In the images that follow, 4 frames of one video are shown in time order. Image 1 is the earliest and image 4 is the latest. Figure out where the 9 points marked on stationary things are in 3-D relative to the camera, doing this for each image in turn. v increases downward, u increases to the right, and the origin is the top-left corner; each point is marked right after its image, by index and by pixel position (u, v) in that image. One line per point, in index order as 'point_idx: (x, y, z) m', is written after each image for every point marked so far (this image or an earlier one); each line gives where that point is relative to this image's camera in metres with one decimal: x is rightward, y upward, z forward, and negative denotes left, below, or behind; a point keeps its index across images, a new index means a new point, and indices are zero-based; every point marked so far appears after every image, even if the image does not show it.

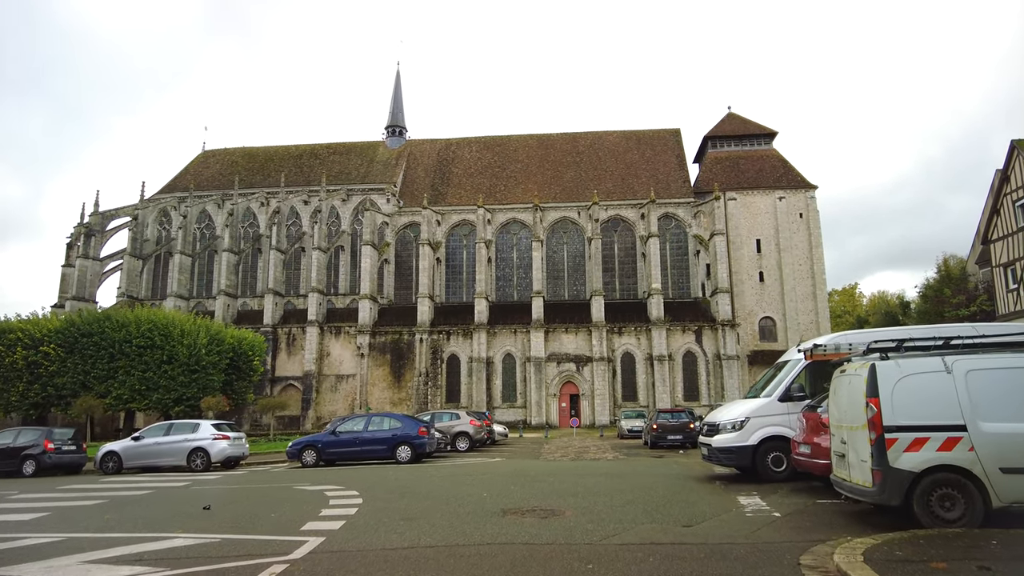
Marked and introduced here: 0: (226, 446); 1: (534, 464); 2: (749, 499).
0: (-6.7, -3.7, +15.5) m
1: (+0.5, -3.8, +14.2) m
2: (+2.8, -2.5, +7.8) m
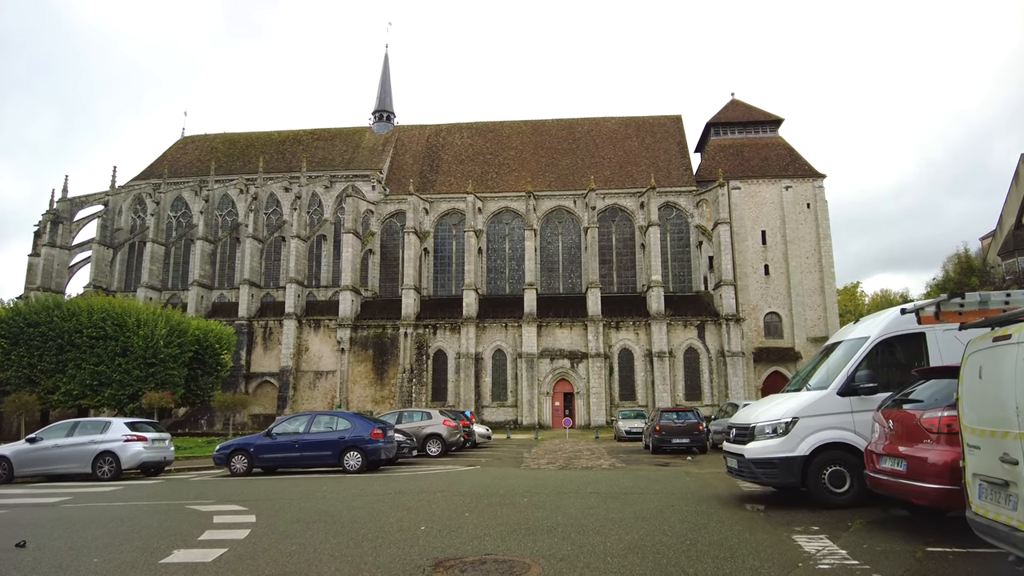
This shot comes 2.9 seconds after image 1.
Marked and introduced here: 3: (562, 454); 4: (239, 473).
0: (-7.2, -3.1, +12.8) m
1: (0.0, -3.3, +11.6) m
2: (+2.4, -2.0, +5.2) m
3: (+1.3, -4.2, +16.6) m
4: (-5.2, -3.5, +12.5) m
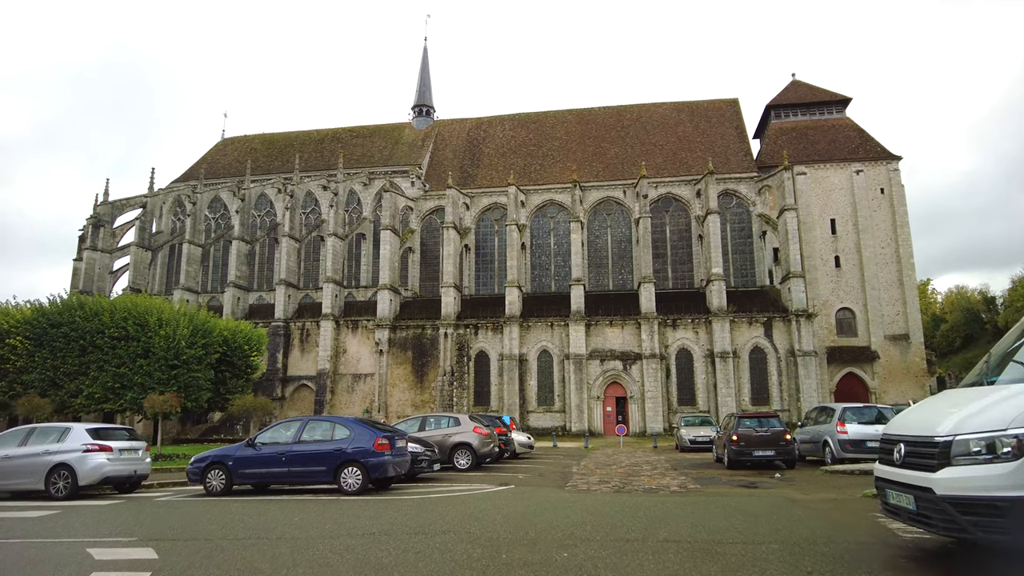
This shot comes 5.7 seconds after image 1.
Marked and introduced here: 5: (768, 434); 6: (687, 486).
0: (-6.5, -2.8, +10.6) m
1: (+0.5, -2.8, +8.8) m
2: (+2.4, -1.5, +2.3) m
3: (+2.2, -3.8, +13.8) m
4: (-4.5, -3.1, +10.1) m
5: (+5.3, -3.0, +13.6) m
6: (+2.7, -3.1, +10.4) m
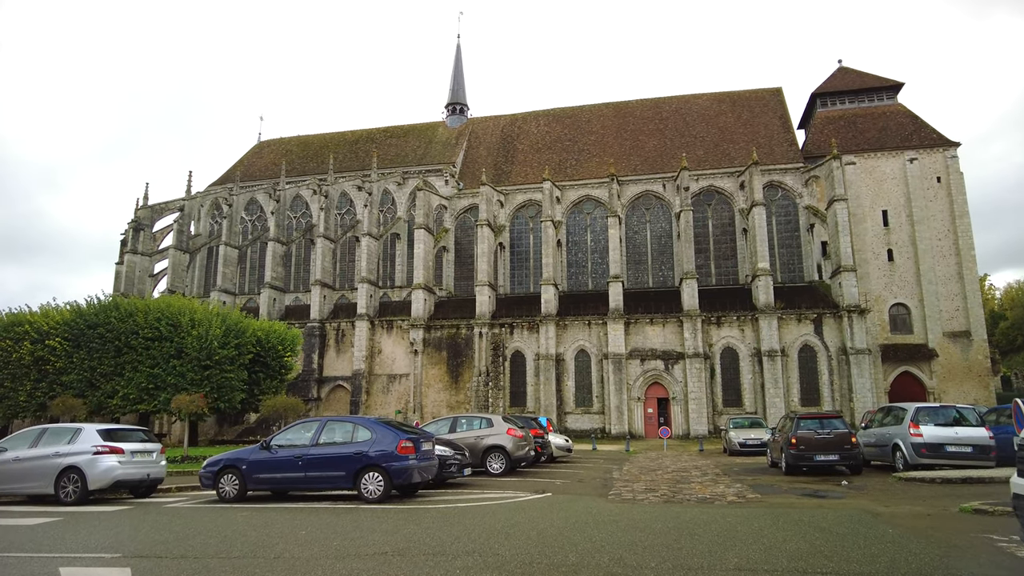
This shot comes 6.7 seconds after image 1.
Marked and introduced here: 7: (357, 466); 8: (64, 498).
0: (-6.0, -2.7, +10.0) m
1: (+1.0, -2.6, +7.8) m
2: (+2.5, -1.3, +1.2) m
3: (+2.9, -3.6, +12.7) m
4: (-4.0, -3.0, +9.4) m
5: (+6.0, -2.8, +12.4) m
6: (+3.3, -2.9, +9.2) m
7: (-2.1, -2.4, +9.1) m
8: (-6.7, -3.2, +9.9) m
